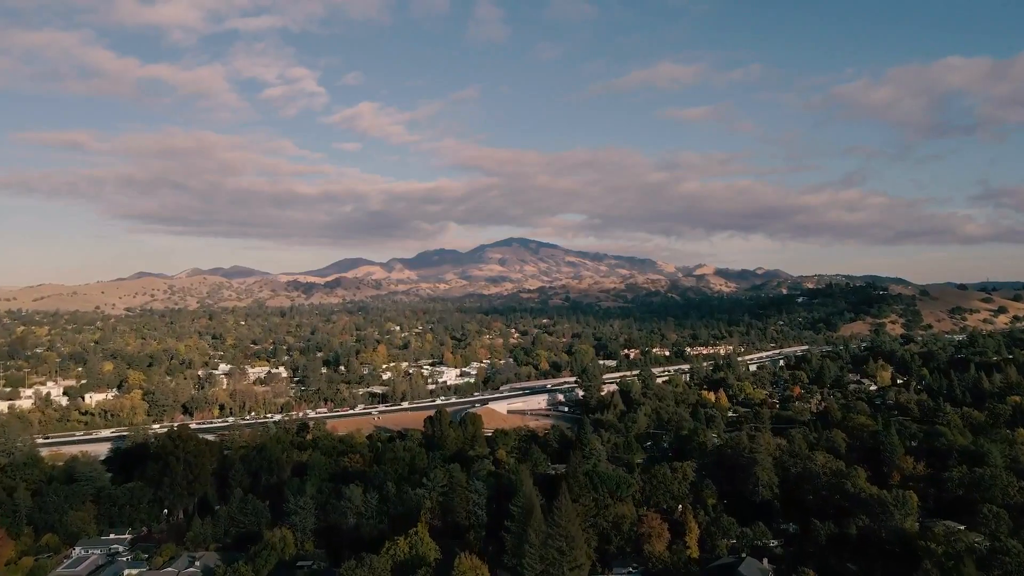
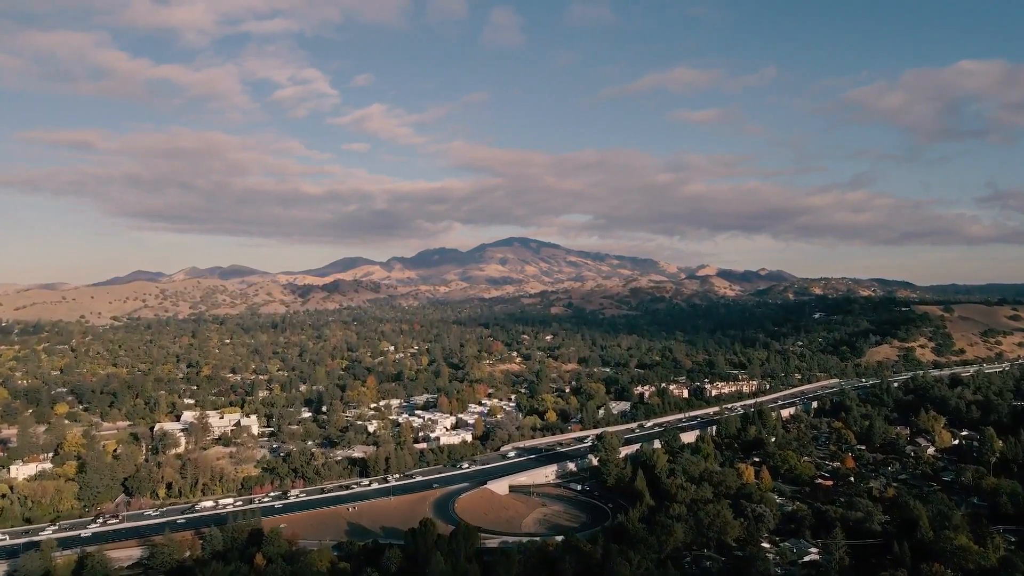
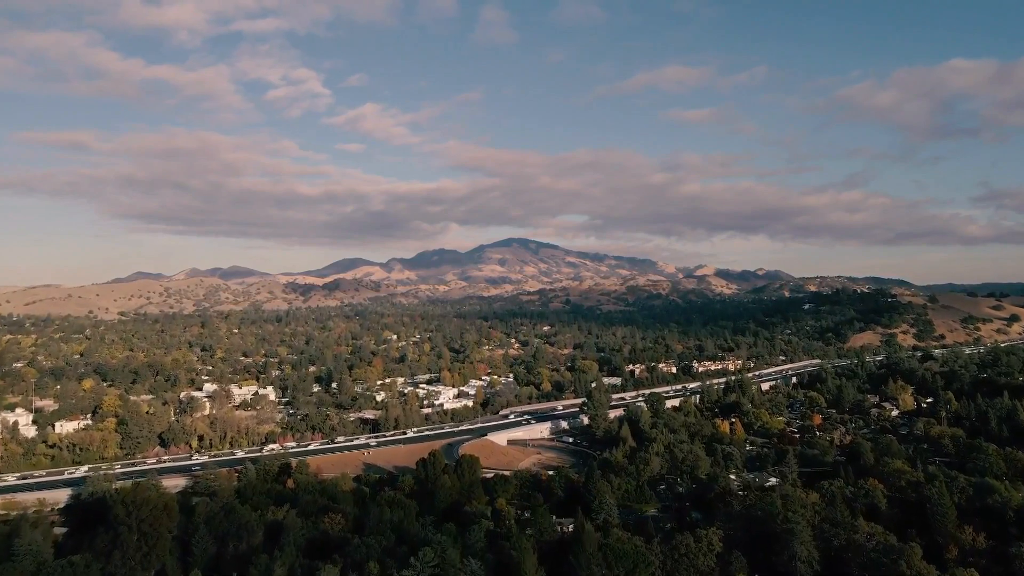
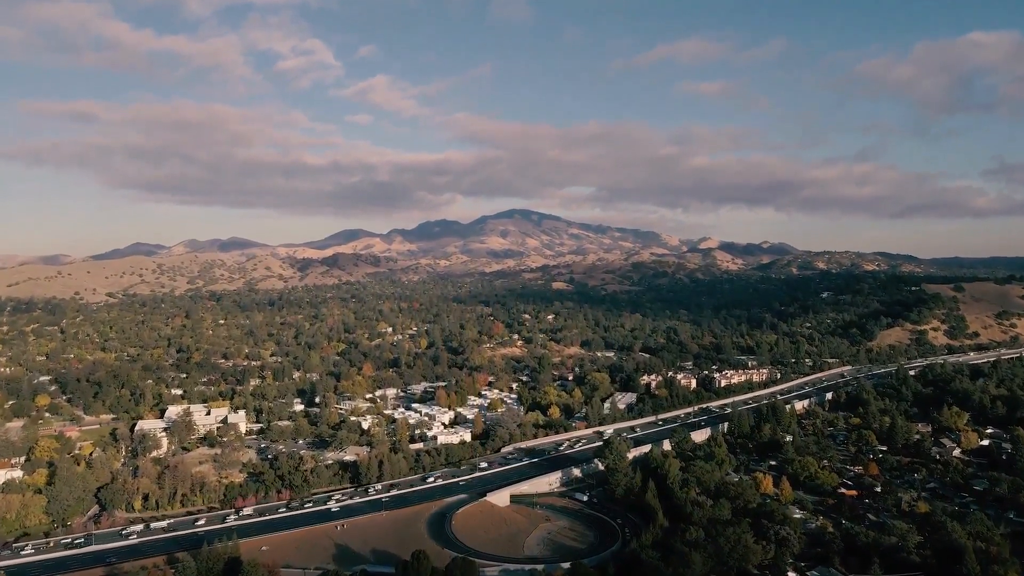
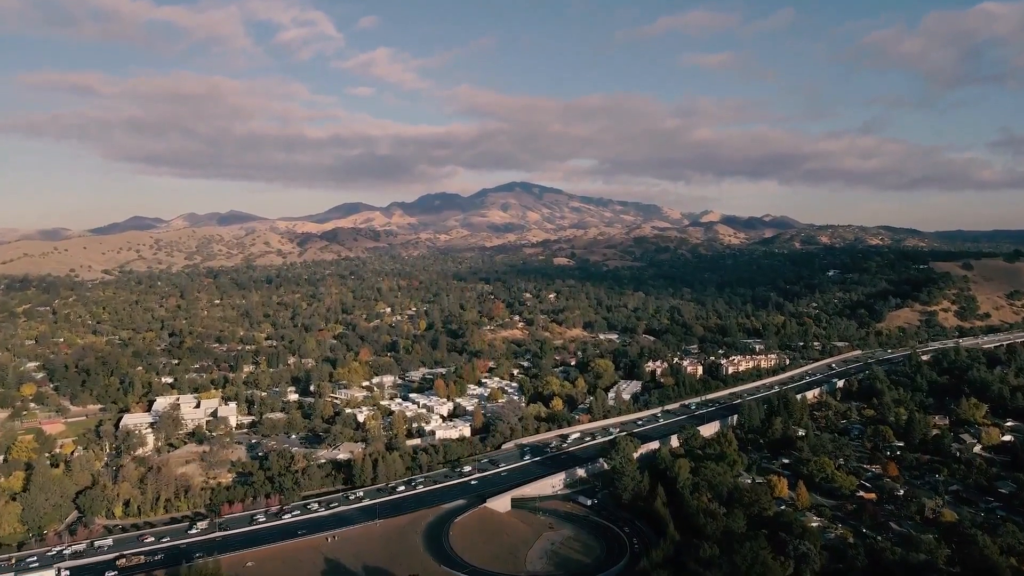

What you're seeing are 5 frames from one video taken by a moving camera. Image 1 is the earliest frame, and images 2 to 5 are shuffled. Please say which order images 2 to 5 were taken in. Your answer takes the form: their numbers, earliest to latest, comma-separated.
3, 2, 4, 5
